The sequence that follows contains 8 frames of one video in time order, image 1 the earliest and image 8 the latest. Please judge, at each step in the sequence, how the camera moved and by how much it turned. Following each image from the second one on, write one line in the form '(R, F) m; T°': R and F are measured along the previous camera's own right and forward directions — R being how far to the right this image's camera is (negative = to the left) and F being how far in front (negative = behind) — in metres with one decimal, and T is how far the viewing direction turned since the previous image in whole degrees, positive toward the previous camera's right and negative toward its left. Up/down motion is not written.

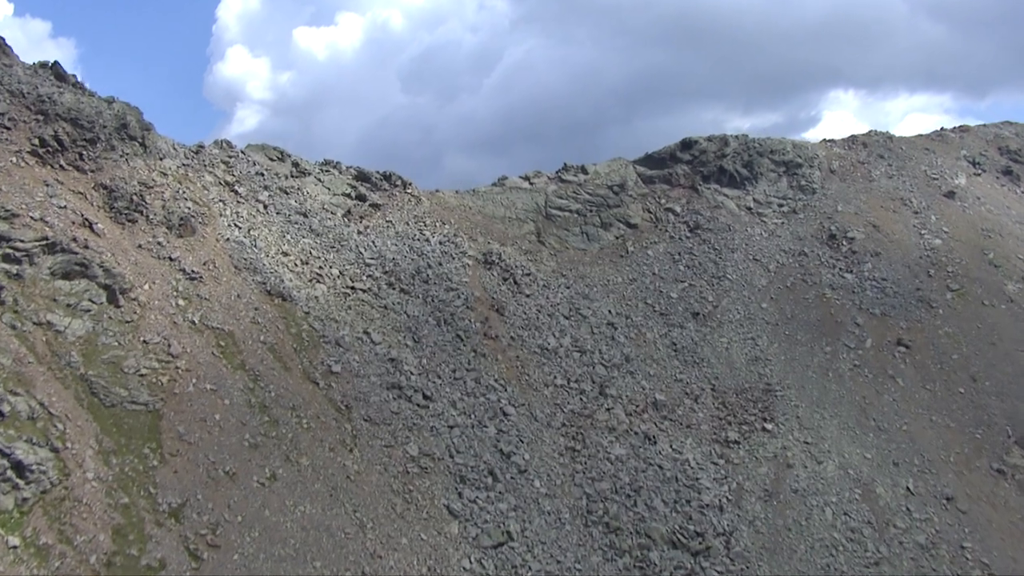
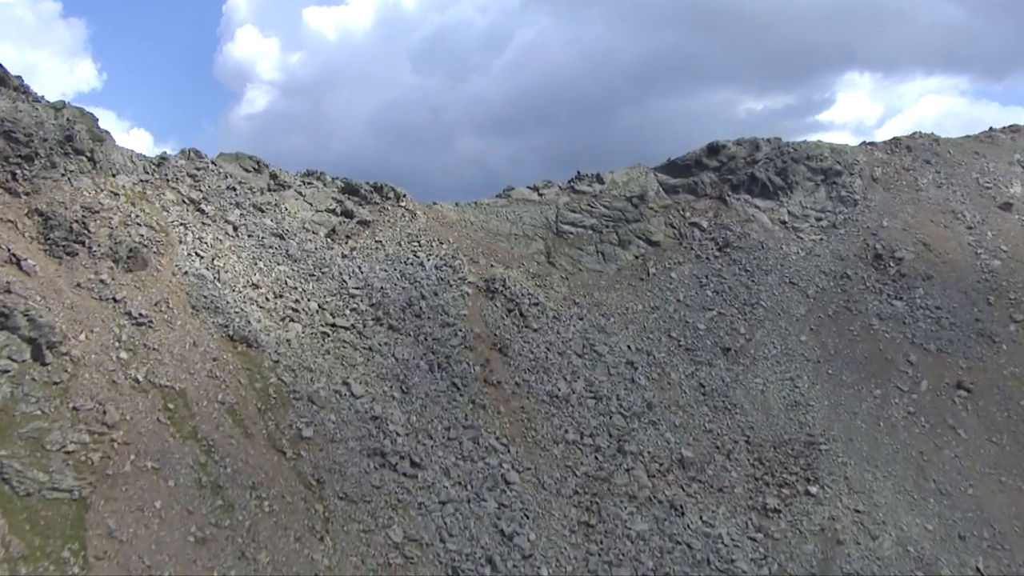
(+0.1, +4.2) m; -1°
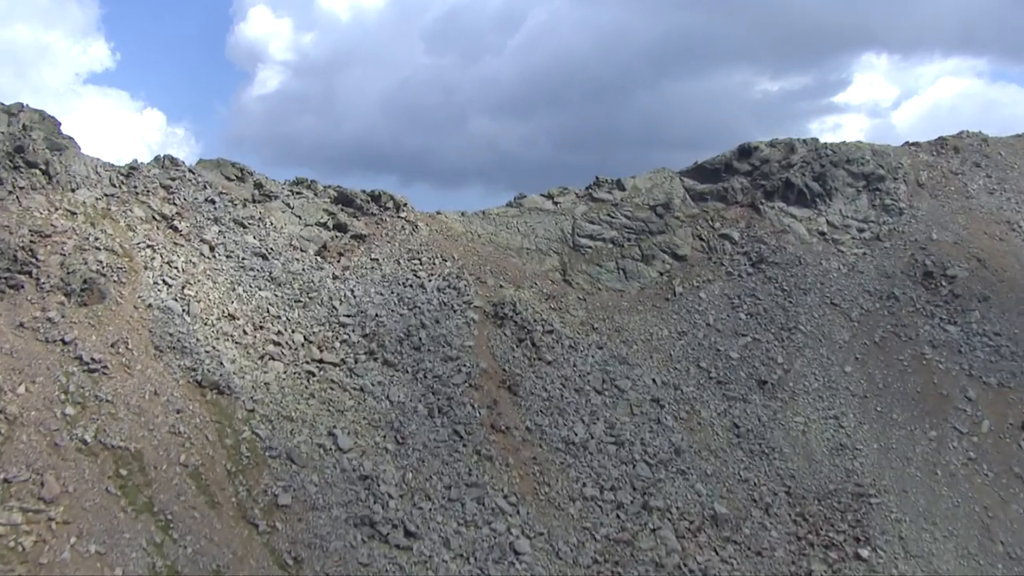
(0.0, +3.3) m; -1°
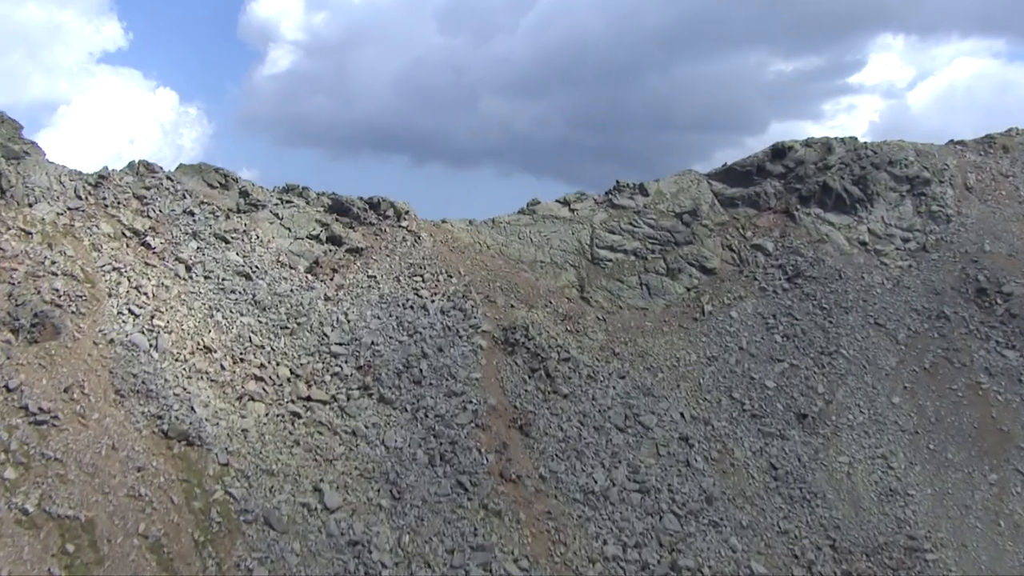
(0.0, +2.8) m; -1°
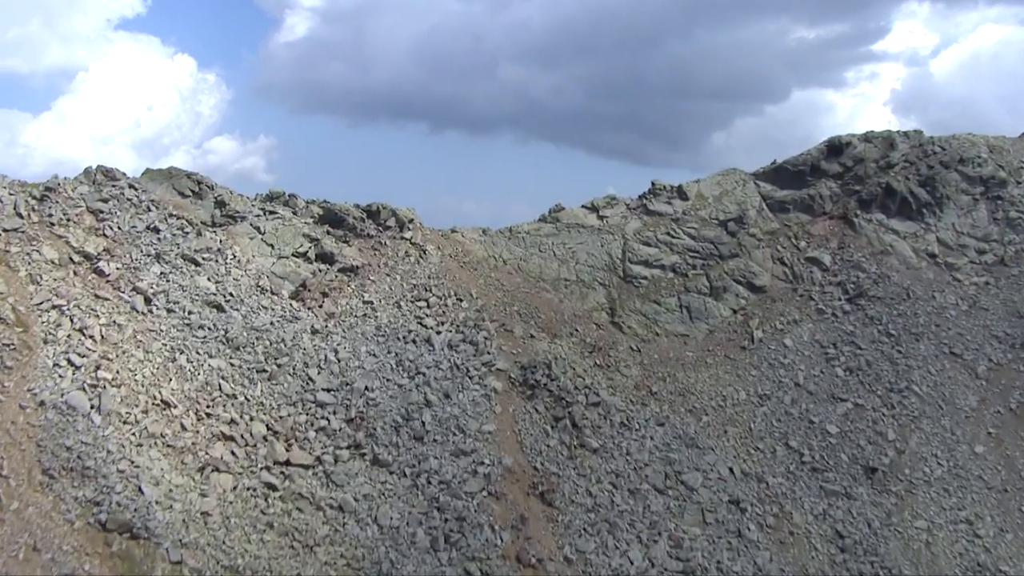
(-0.1, +3.8) m; -1°
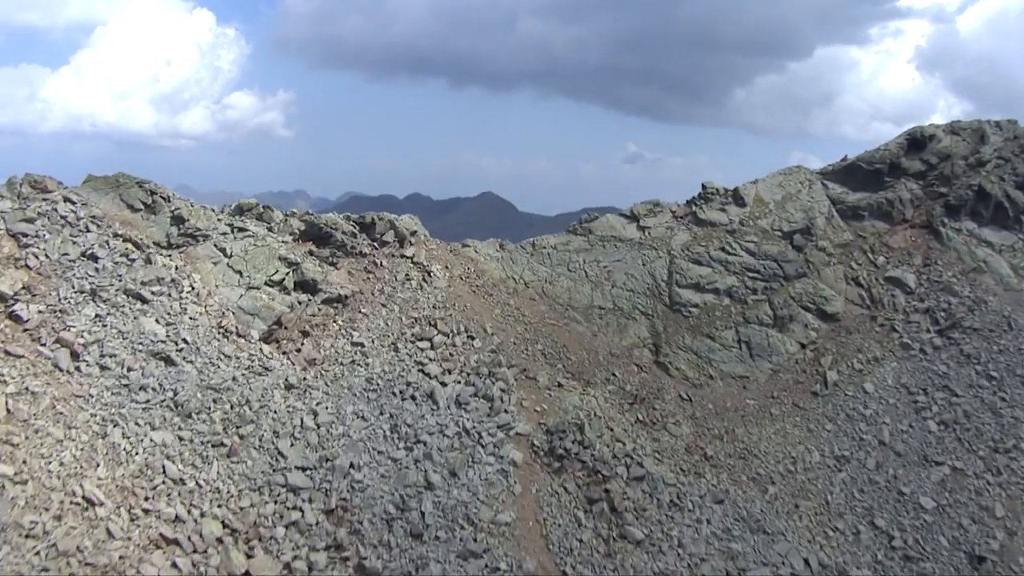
(-0.1, +4.3) m; -1°
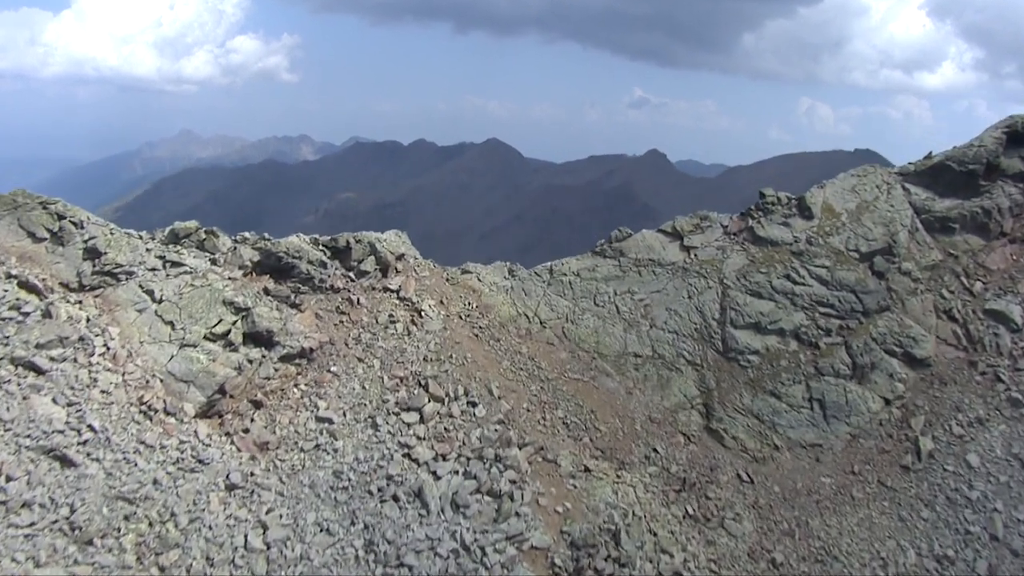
(-0.1, +4.3) m; 0°
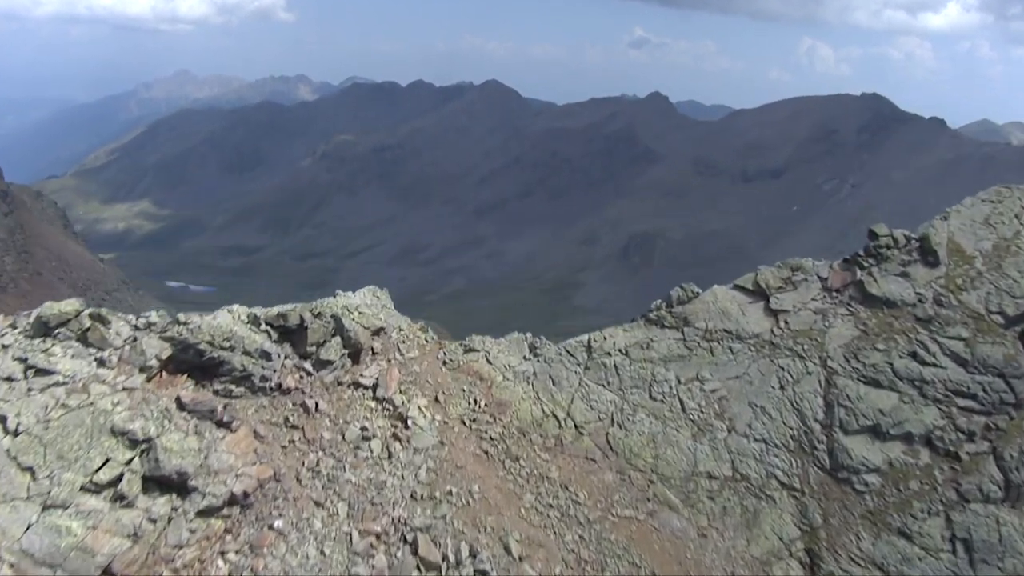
(-0.3, +4.8) m; 0°
